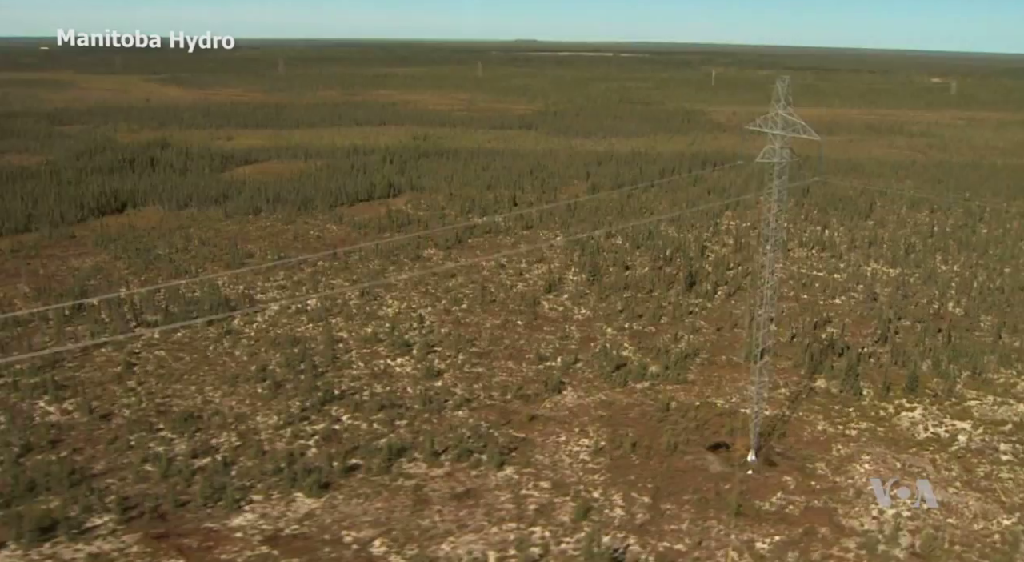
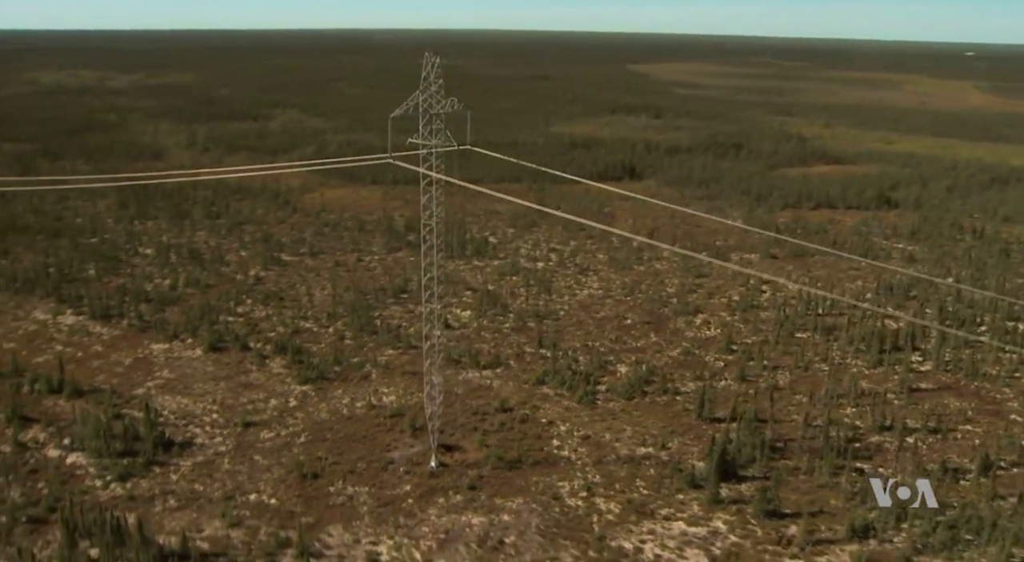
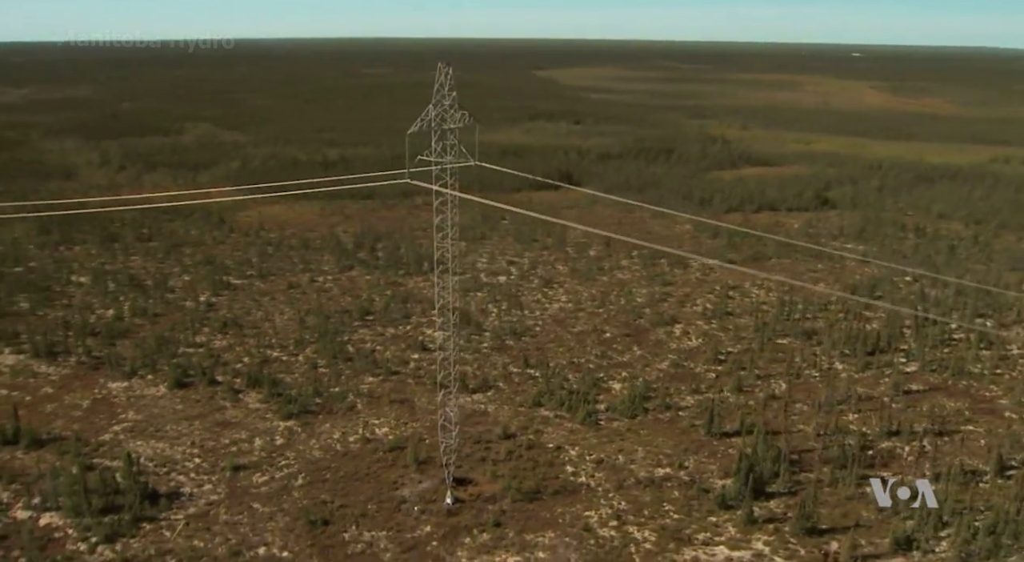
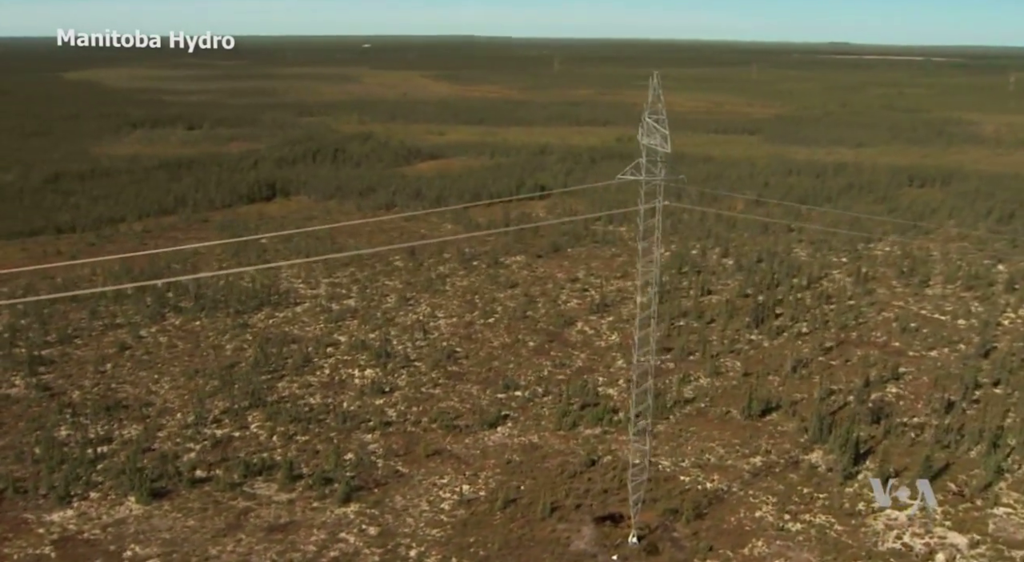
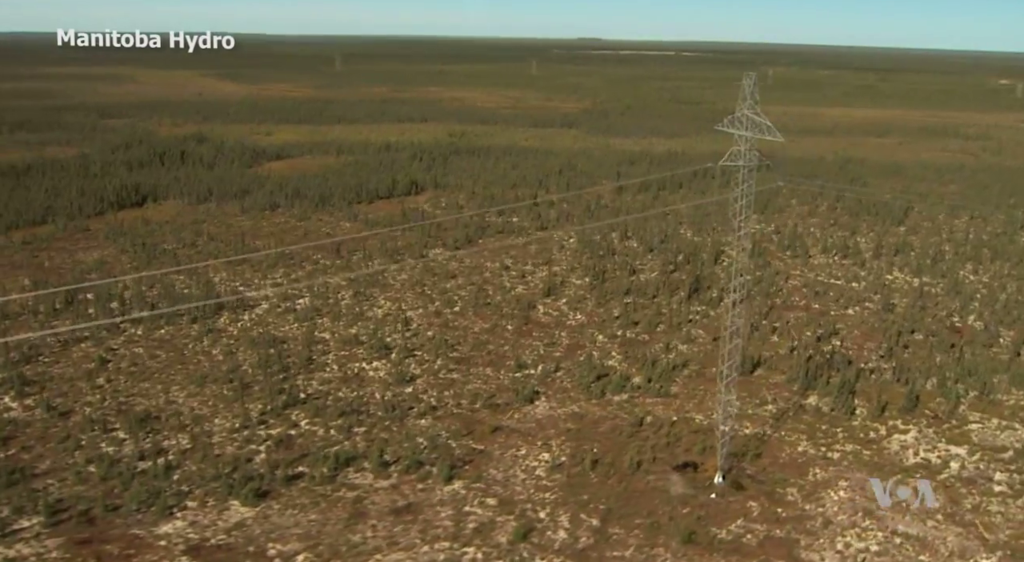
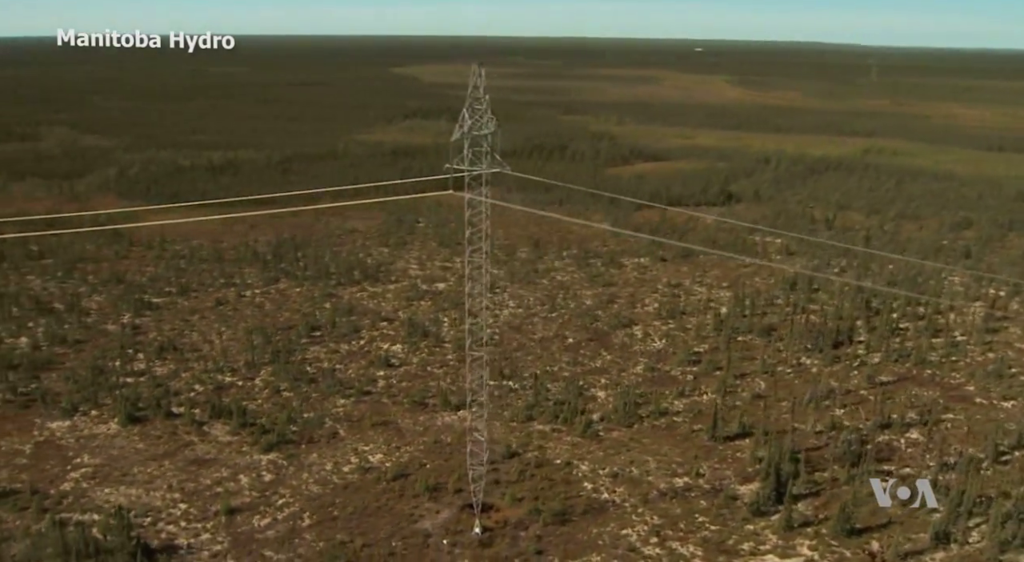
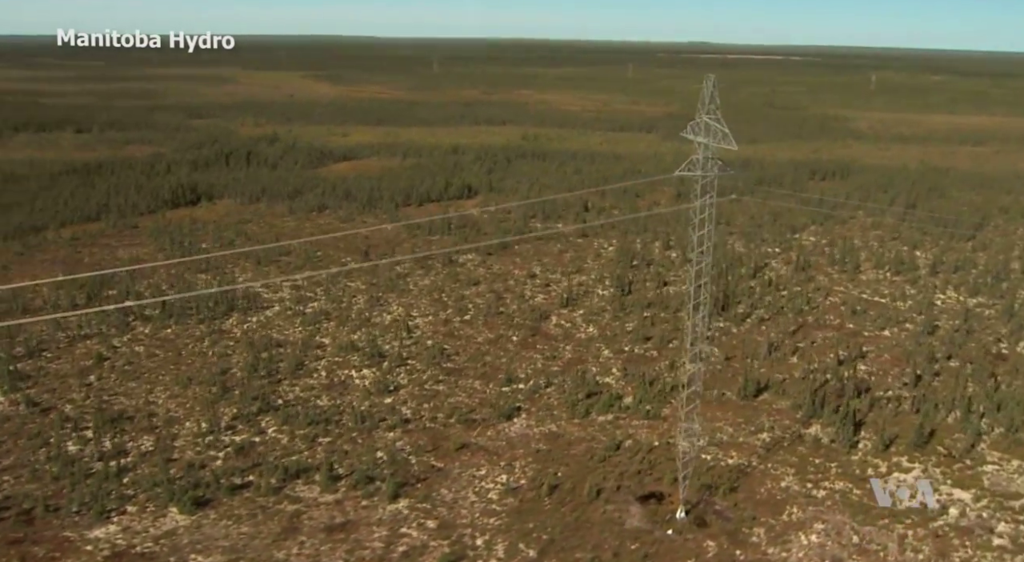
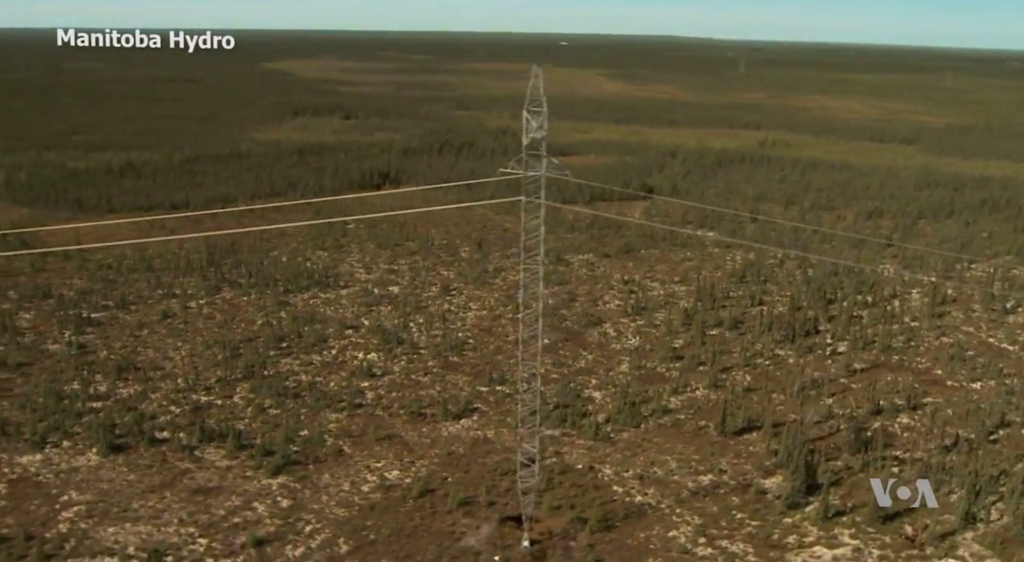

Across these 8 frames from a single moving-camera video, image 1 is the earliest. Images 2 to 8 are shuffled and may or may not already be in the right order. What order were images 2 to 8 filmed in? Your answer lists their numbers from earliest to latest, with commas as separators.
5, 7, 4, 8, 6, 3, 2
